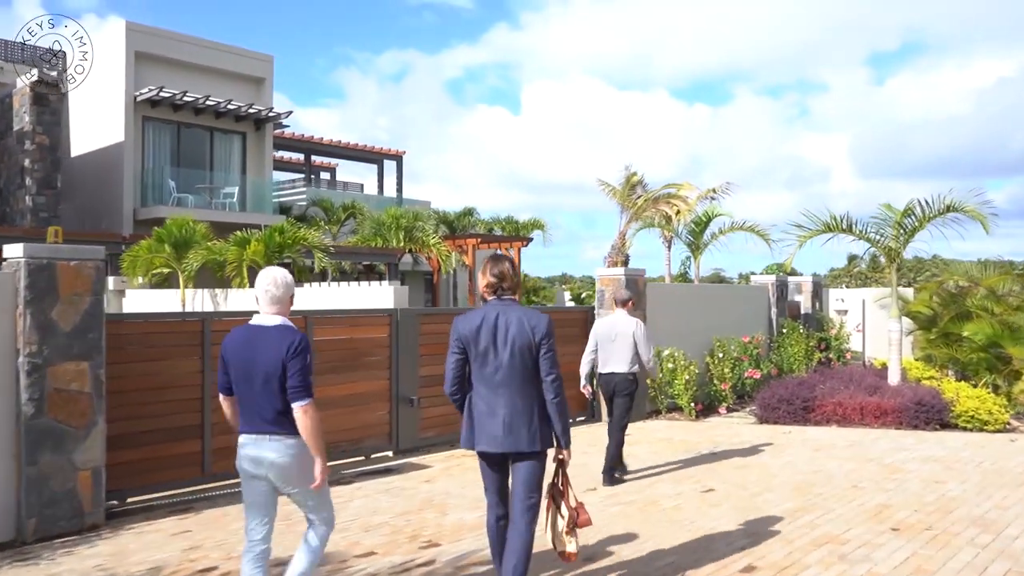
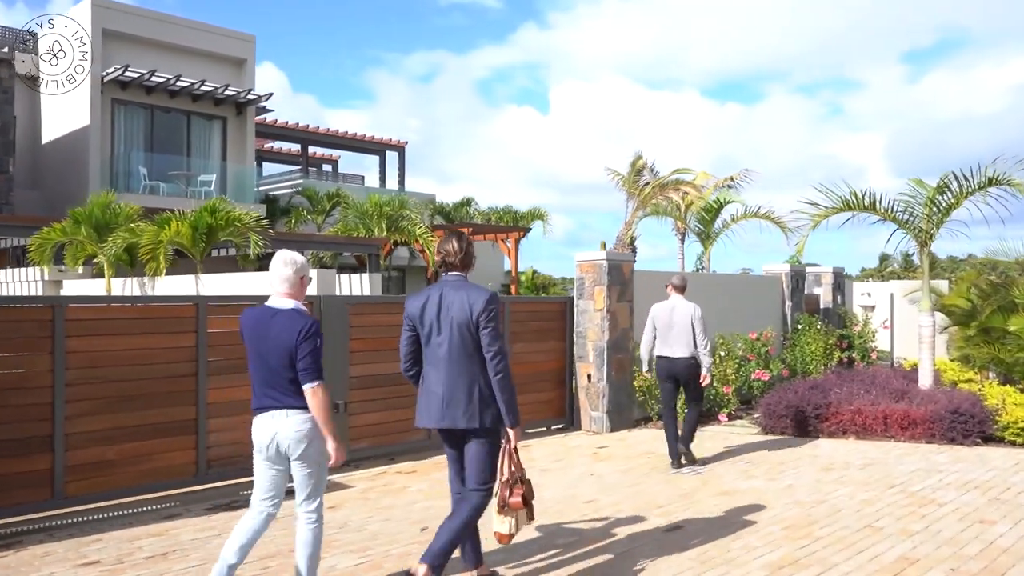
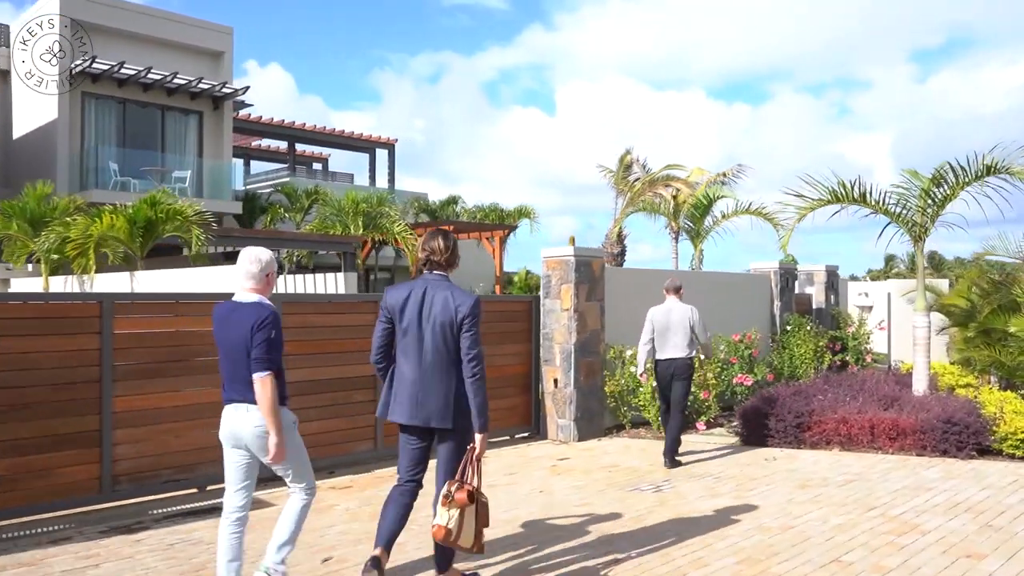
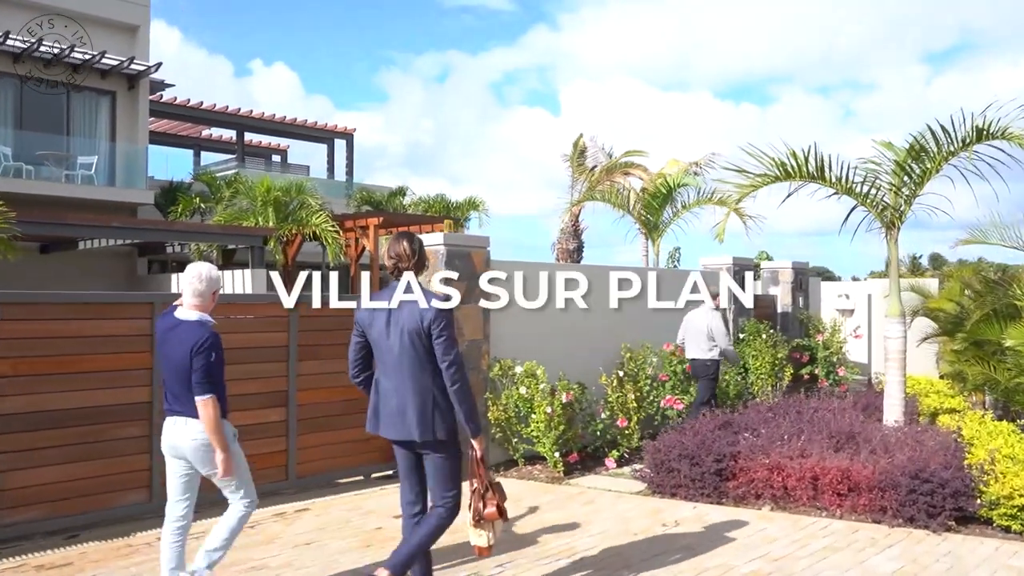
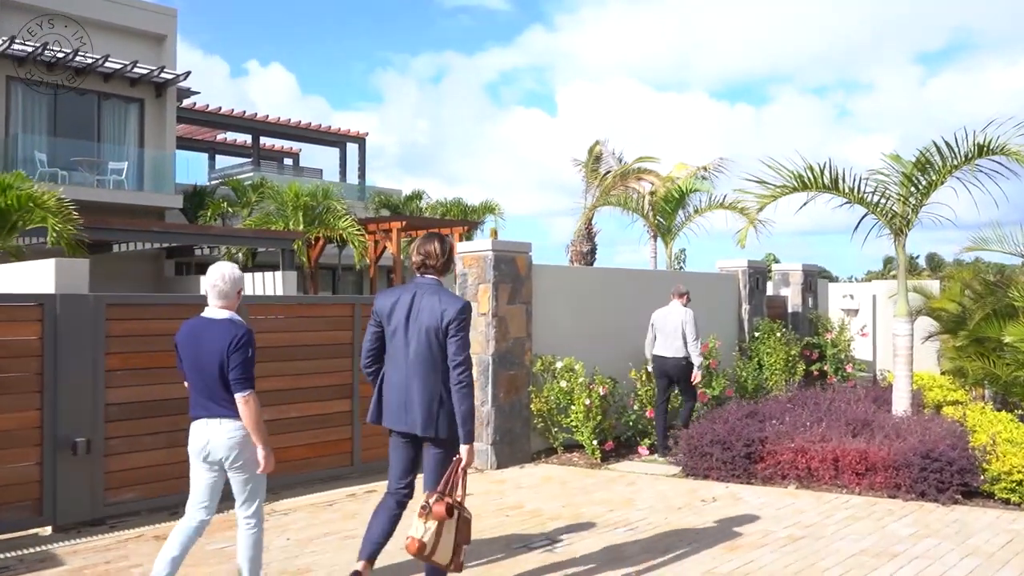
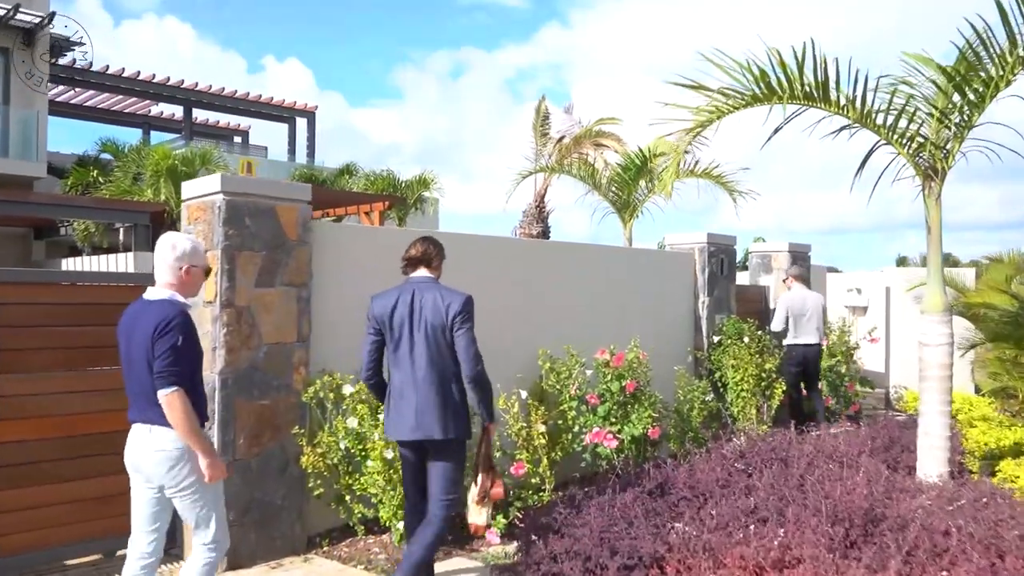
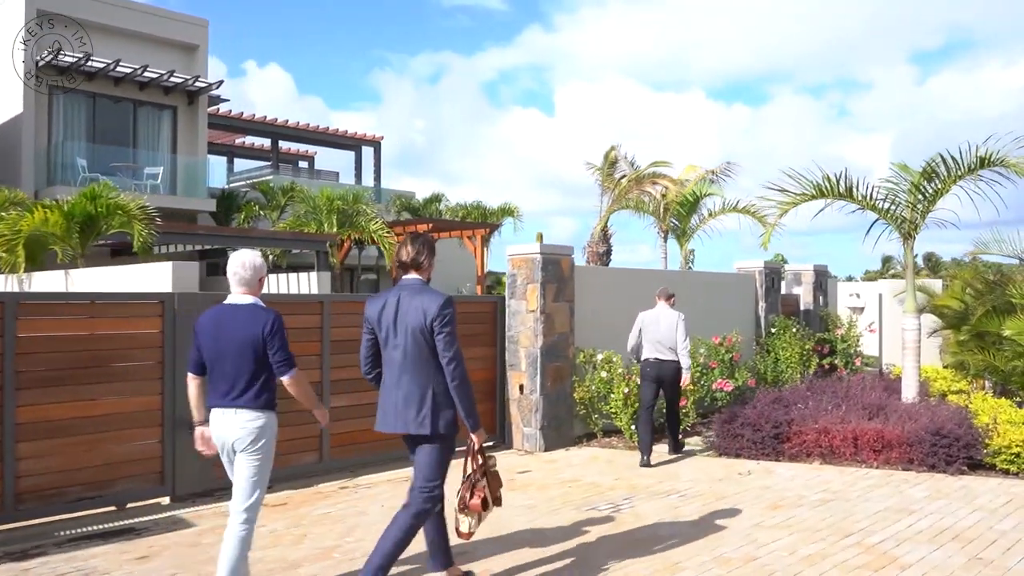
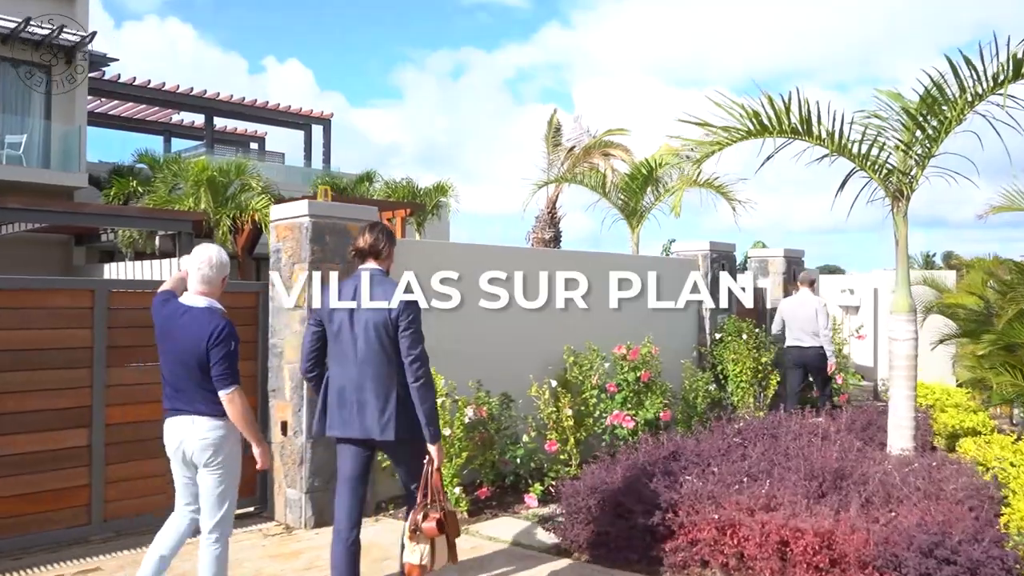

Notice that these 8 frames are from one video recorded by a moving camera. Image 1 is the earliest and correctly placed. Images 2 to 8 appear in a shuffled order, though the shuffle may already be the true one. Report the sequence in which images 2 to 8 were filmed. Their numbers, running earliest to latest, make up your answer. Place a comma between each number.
2, 3, 7, 5, 4, 8, 6
